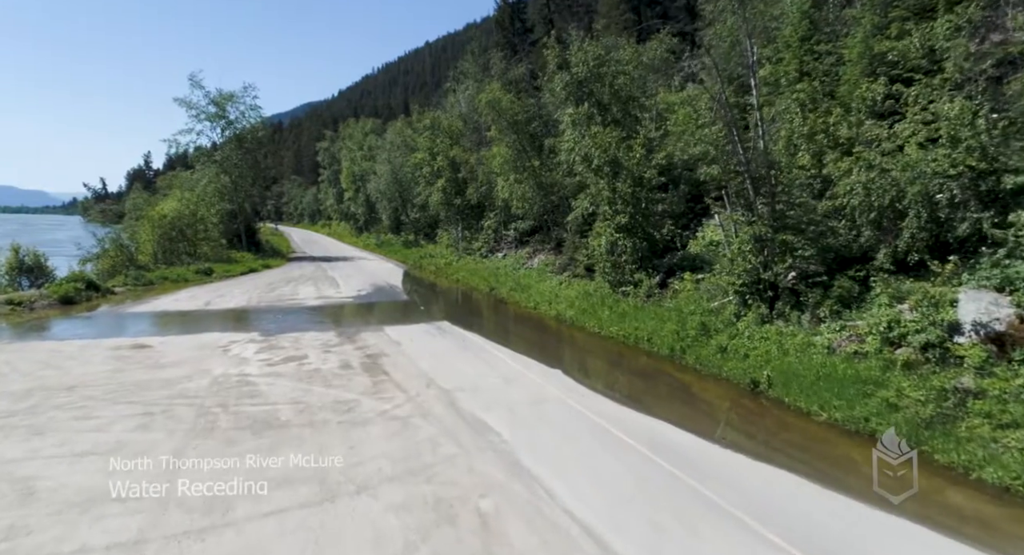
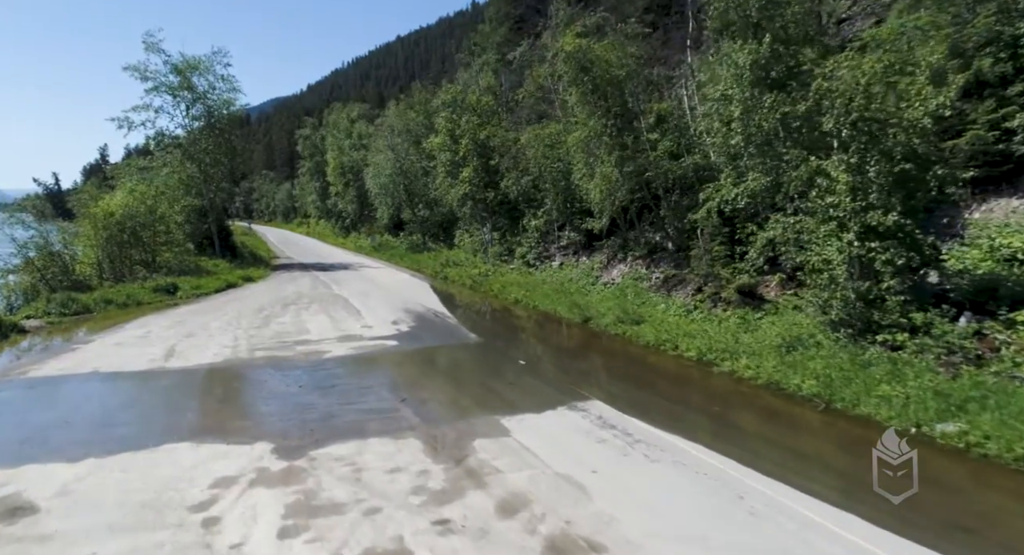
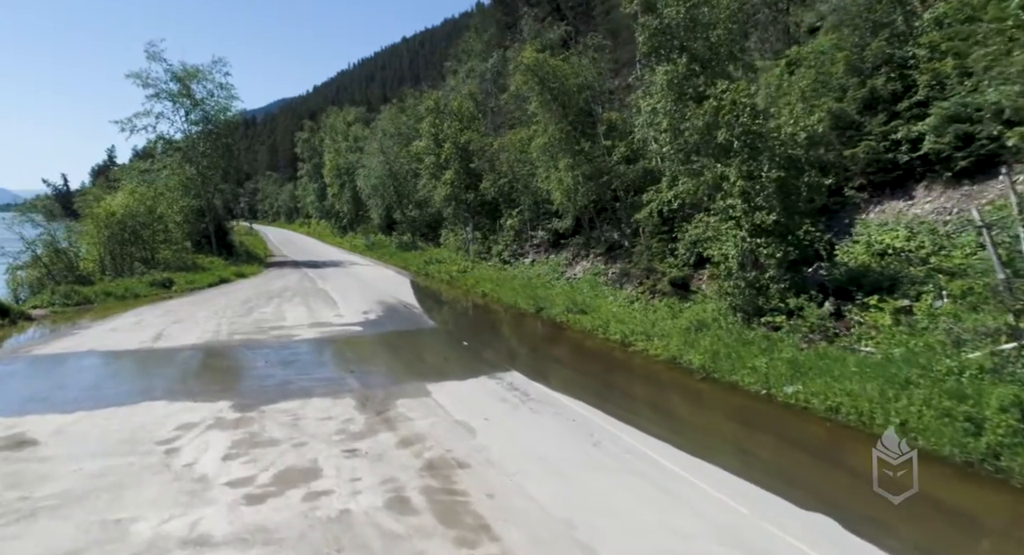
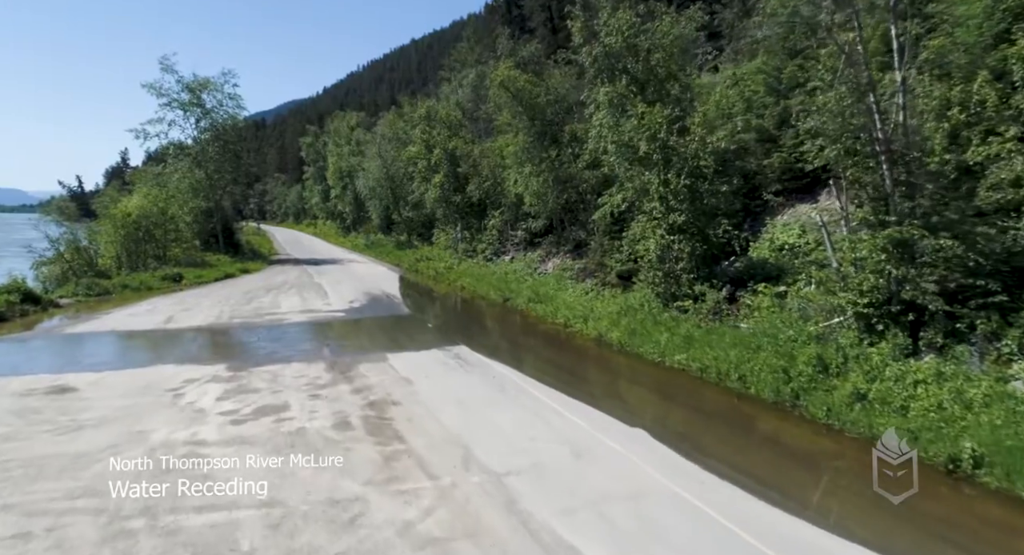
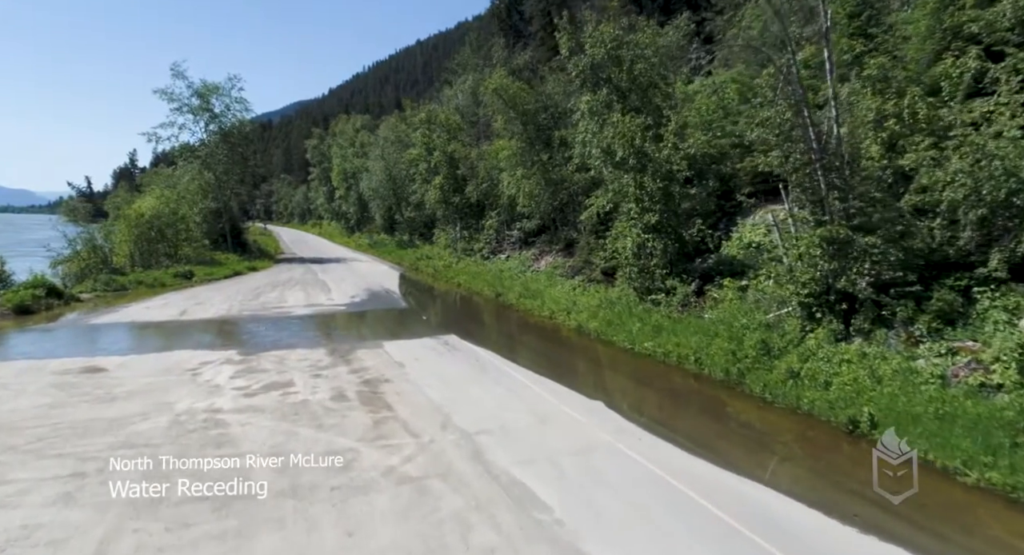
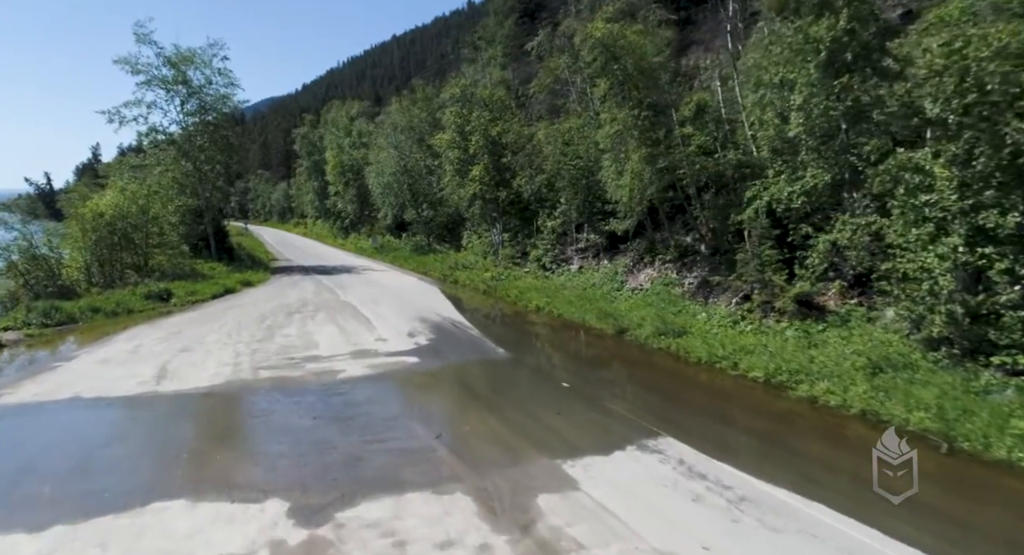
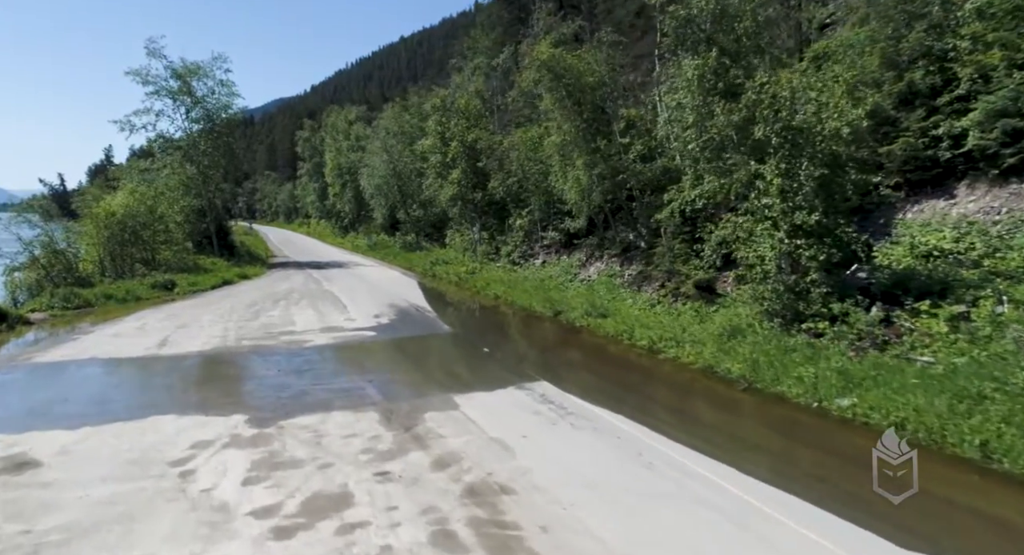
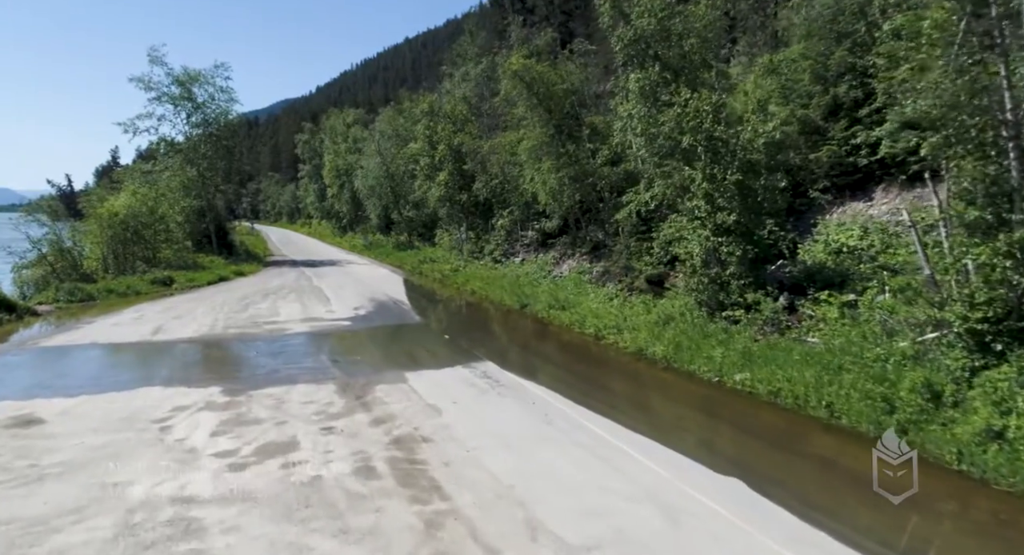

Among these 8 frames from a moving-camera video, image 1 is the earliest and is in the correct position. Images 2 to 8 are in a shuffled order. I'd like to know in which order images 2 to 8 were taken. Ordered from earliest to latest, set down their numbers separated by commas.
5, 4, 8, 3, 7, 2, 6
